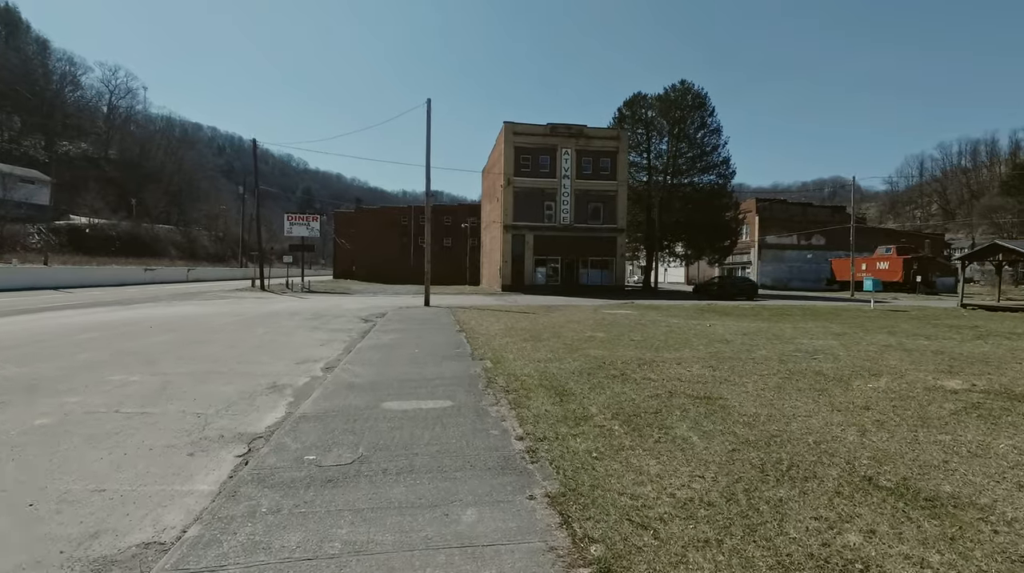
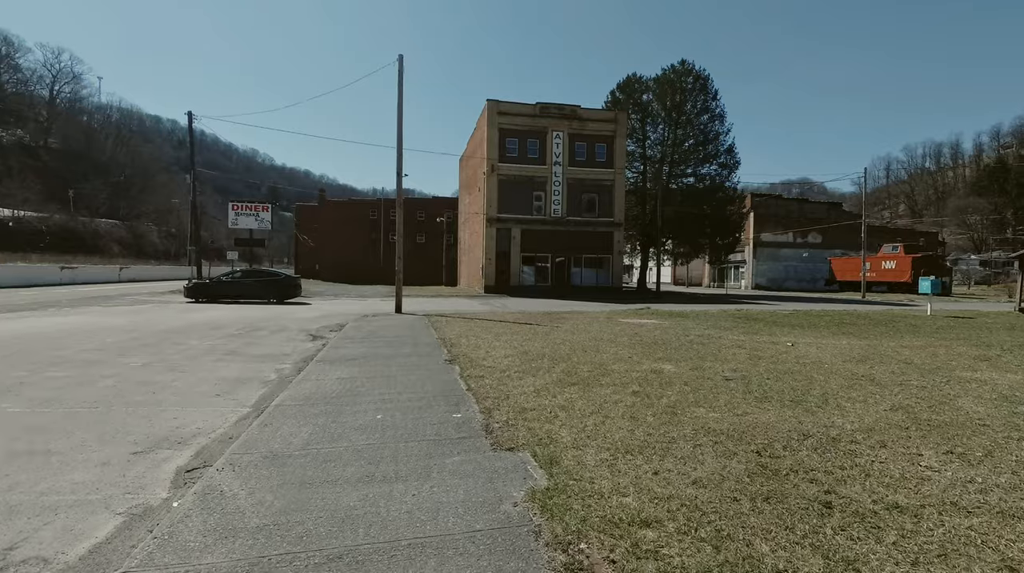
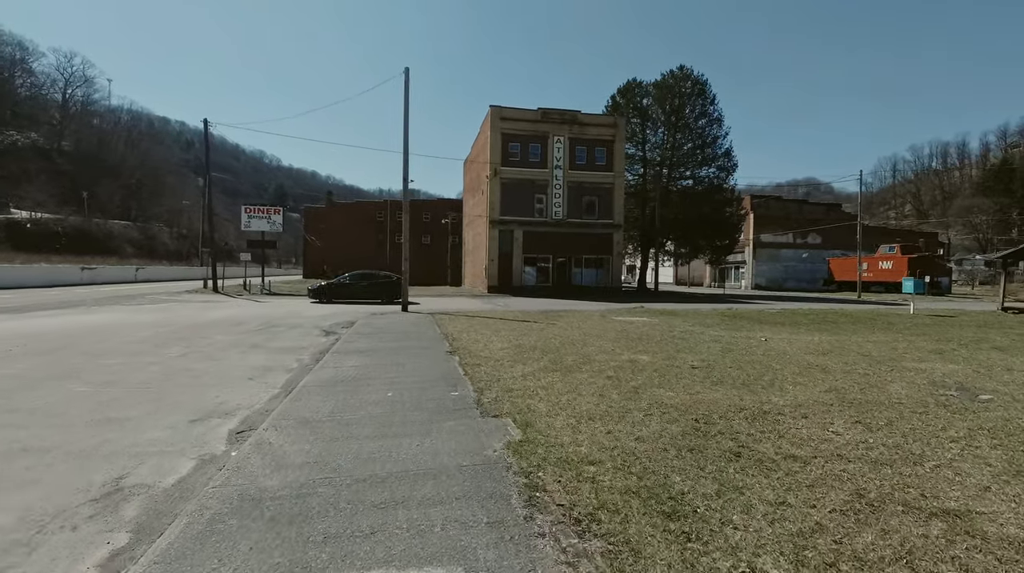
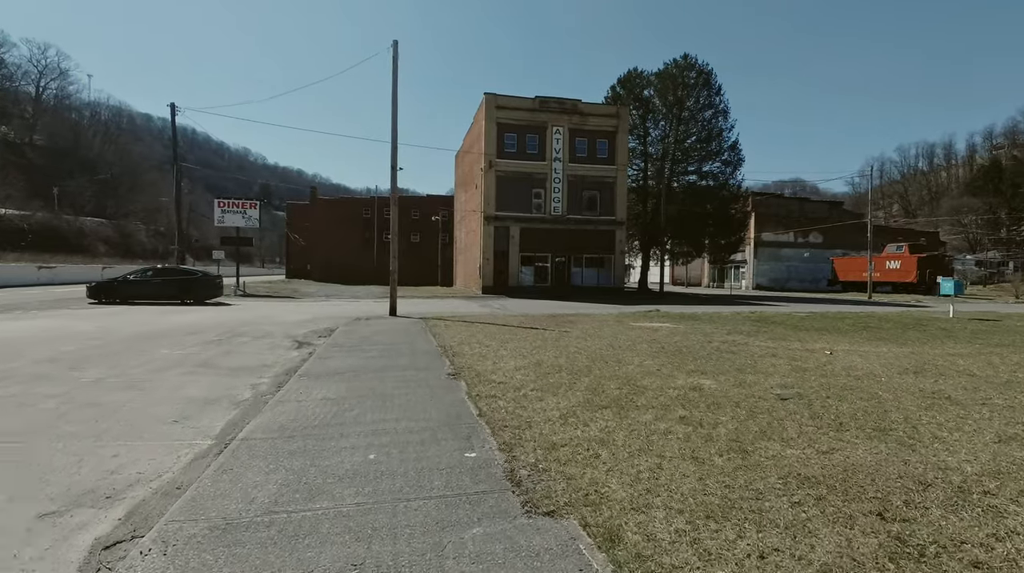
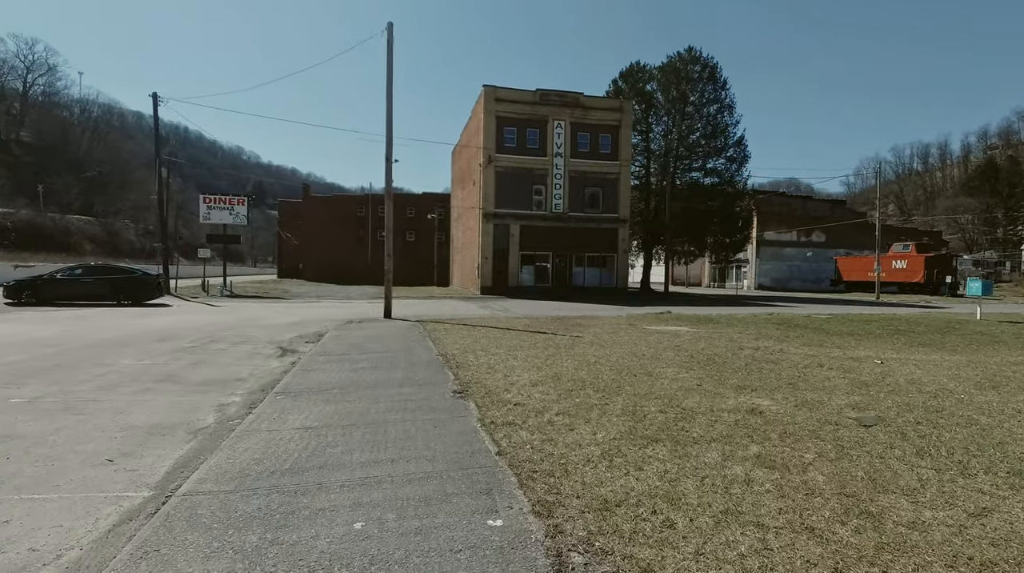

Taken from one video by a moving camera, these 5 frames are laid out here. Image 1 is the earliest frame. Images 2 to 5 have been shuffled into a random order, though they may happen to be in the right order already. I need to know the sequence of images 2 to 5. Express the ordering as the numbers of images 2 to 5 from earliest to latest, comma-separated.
3, 2, 4, 5
